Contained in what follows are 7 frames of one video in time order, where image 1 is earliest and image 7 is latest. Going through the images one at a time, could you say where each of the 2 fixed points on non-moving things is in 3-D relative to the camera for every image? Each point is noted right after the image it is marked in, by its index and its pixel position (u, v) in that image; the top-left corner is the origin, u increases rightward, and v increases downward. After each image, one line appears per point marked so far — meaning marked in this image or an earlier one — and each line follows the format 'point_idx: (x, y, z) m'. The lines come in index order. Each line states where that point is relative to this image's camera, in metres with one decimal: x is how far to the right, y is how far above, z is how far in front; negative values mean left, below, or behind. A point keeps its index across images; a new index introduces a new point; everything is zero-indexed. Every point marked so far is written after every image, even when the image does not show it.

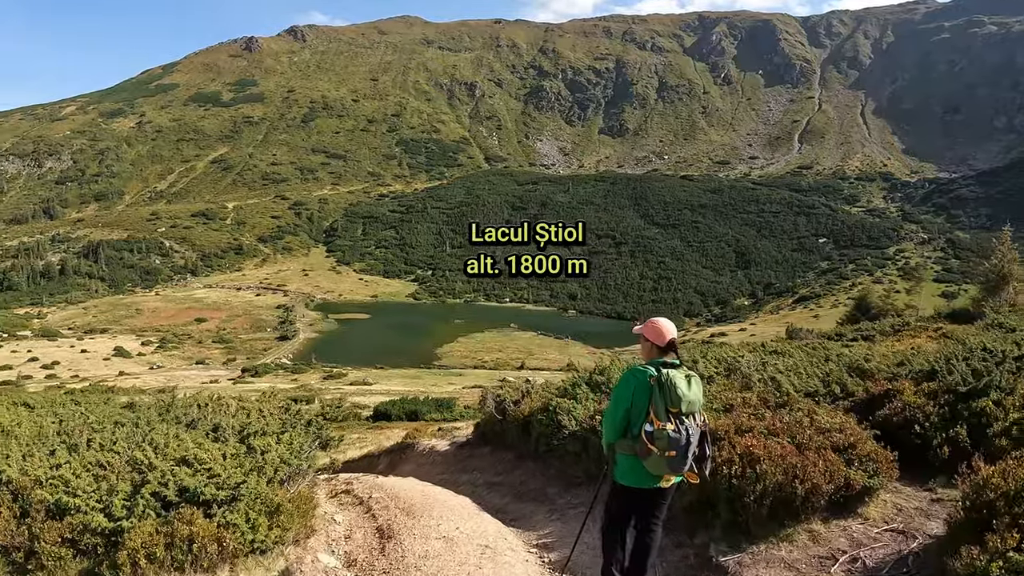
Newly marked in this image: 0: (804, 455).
0: (+4.5, -2.6, +9.3) m
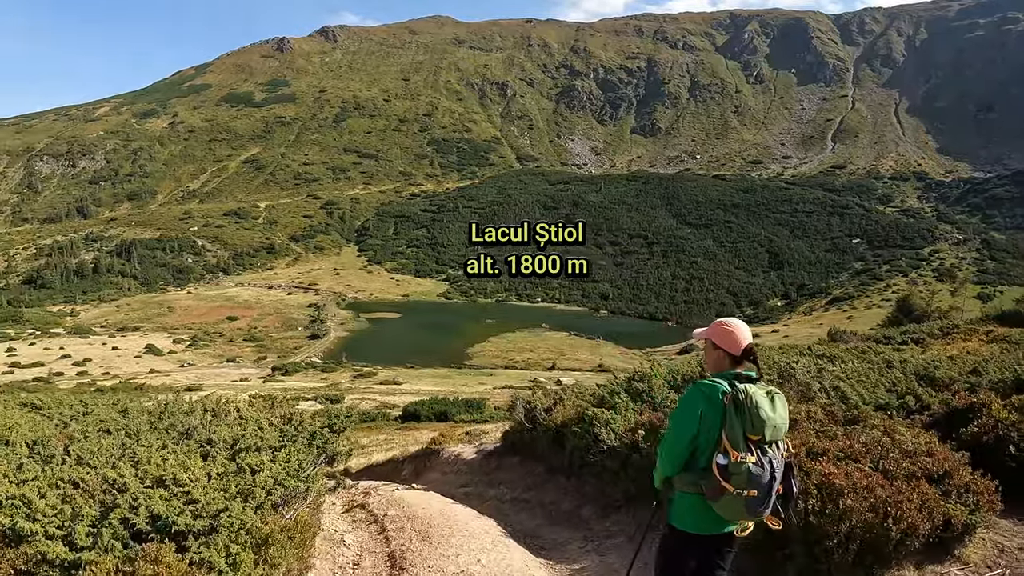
0: (+4.9, -2.6, +7.9) m
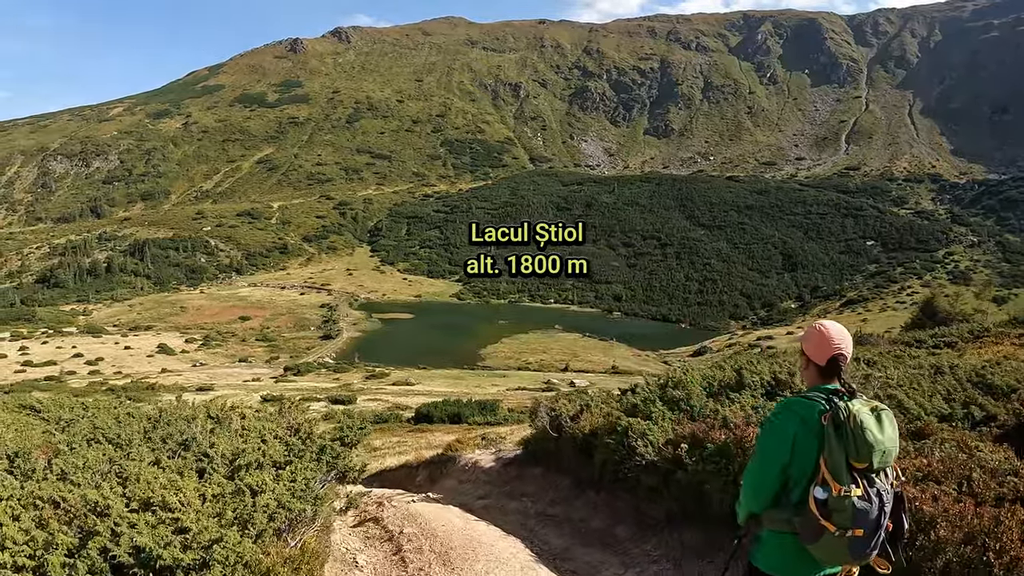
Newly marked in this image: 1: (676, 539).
0: (+5.3, -2.5, +7.0) m
1: (+2.7, -4.1, +10.0) m
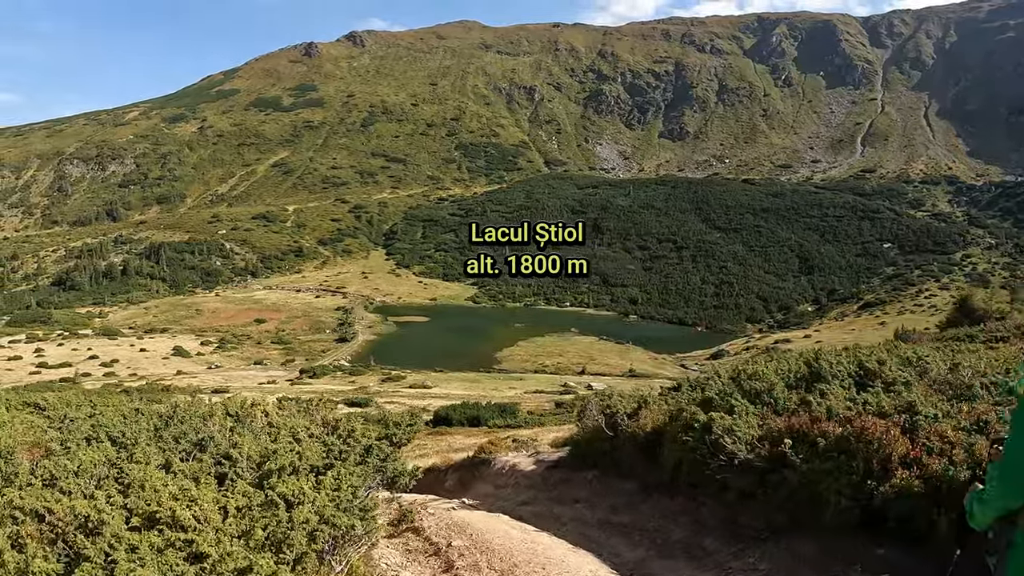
0: (+6.0, -2.1, +5.6) m
1: (+3.5, -3.7, +8.6) m
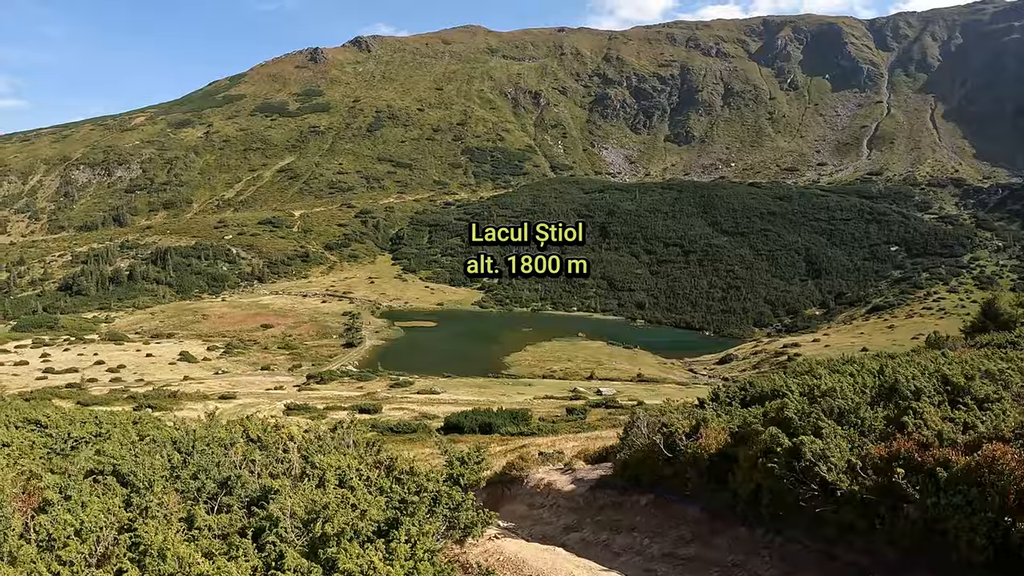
0: (+6.5, -1.9, +4.6) m
1: (+4.0, -3.5, +7.6) m
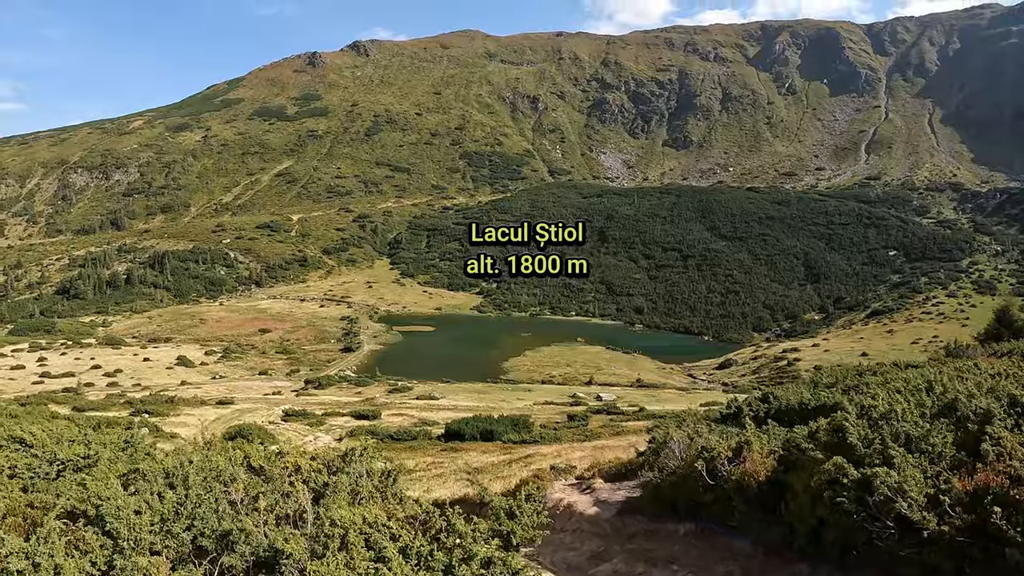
0: (+6.4, -2.0, +4.5) m
1: (+3.9, -3.6, +7.5) m
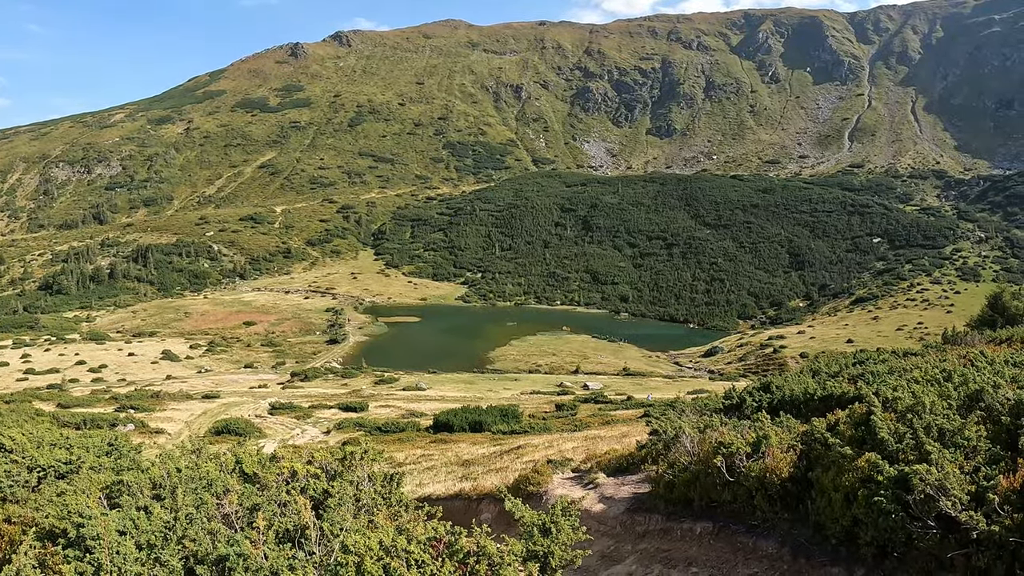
0: (+5.9, -2.0, +5.3) m
1: (+3.4, -3.5, +8.3) m
